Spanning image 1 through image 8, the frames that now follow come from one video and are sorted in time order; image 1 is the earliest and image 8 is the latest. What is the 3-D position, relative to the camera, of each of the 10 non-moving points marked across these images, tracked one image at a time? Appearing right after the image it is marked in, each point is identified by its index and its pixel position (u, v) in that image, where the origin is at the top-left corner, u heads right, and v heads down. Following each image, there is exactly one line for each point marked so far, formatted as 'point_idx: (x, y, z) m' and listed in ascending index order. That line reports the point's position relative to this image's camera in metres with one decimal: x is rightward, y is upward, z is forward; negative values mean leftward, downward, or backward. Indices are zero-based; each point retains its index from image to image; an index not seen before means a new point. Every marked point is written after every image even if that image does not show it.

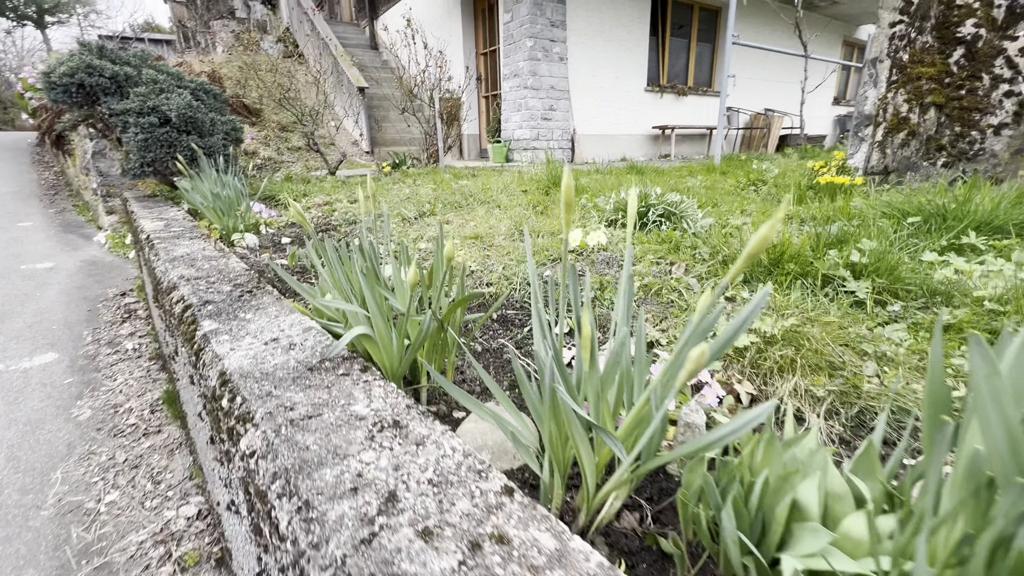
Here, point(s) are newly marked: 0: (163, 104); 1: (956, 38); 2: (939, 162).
0: (-1.8, +1.0, +2.3) m
1: (+1.9, +1.1, +2.0) m
2: (+1.9, +0.5, +1.9) m
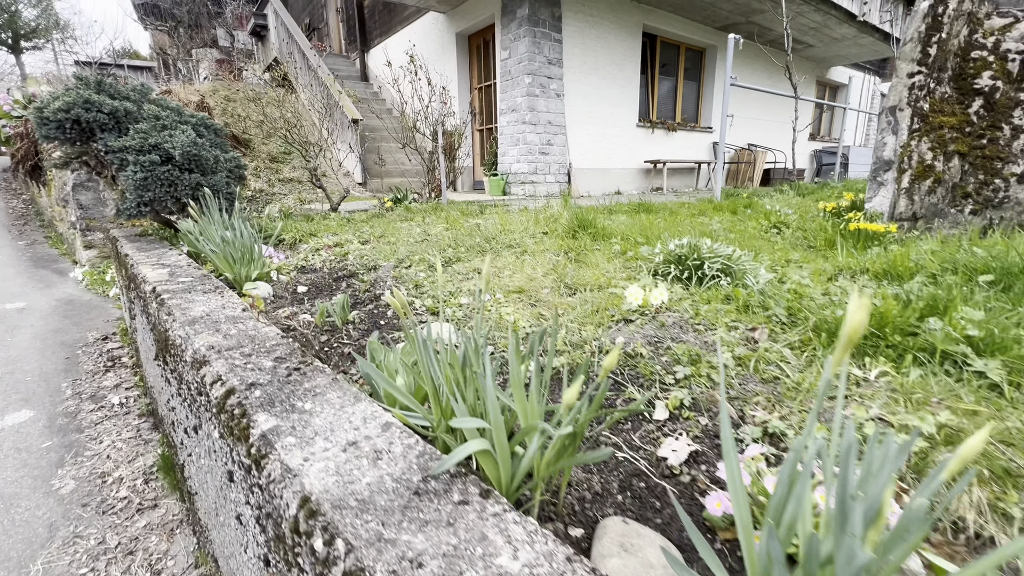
0: (-1.7, +0.7, +2.2) m
1: (+2.1, +0.9, +2.0) m
2: (+2.0, +0.3, +2.0) m
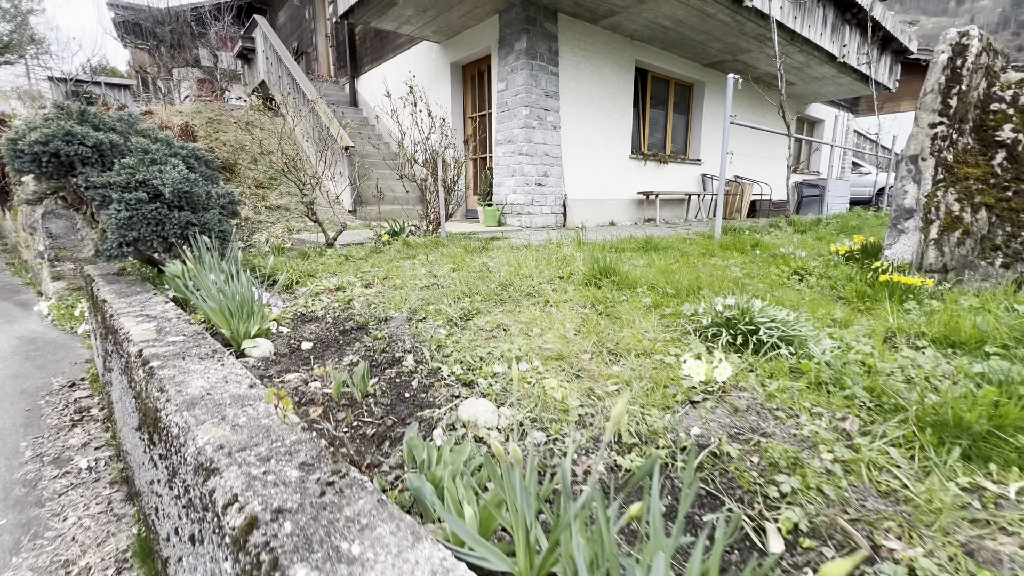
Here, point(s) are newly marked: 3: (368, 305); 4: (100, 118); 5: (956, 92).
0: (-1.6, +0.5, +2.0) m
1: (+2.2, +0.7, +2.0) m
2: (+2.1, +0.1, +1.9) m
3: (-0.6, -0.1, +2.0) m
4: (-1.9, +0.8, +2.1) m
5: (+2.0, +0.9, +2.1) m
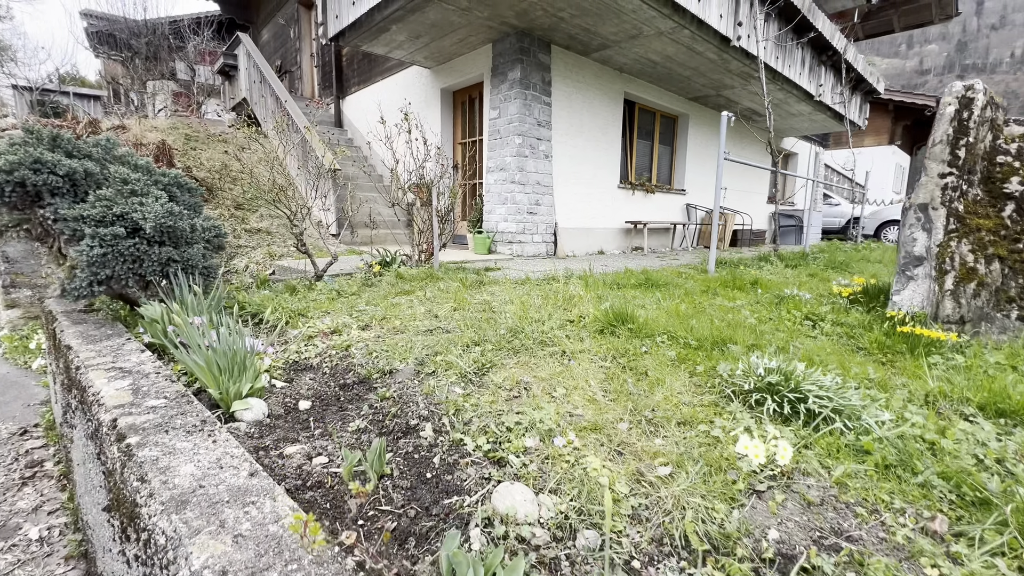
0: (-1.6, +0.3, +1.8) m
1: (+2.2, +0.4, +2.0) m
2: (+2.1, -0.1, +1.9) m
3: (-0.6, -0.3, +1.8) m
4: (-1.9, +0.6, +1.9) m
5: (+2.1, +0.7, +2.1) m
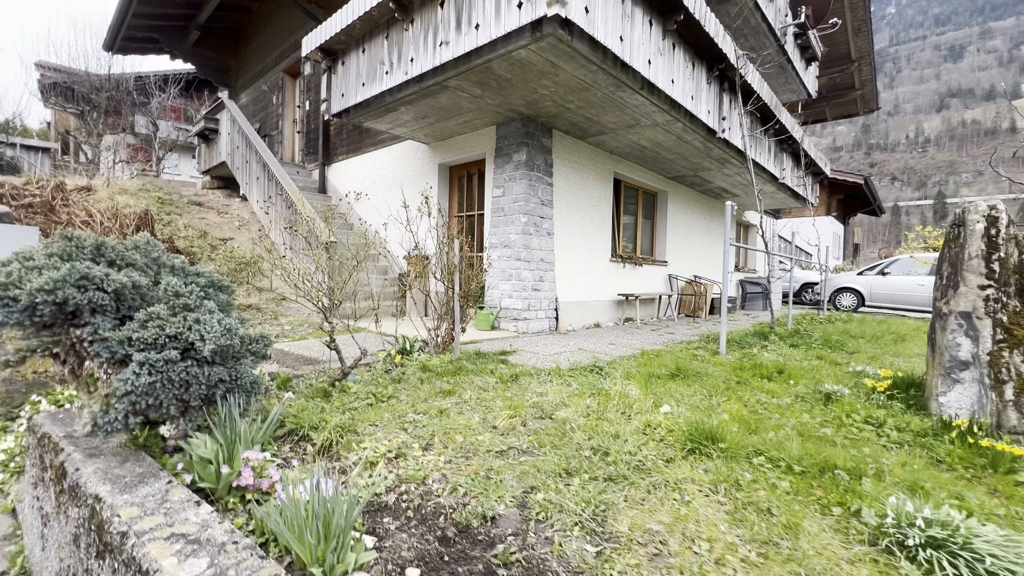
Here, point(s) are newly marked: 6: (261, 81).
0: (-1.2, -0.1, +1.6) m
1: (+2.6, -0.1, +2.2) m
2: (+2.5, -0.6, +2.0) m
3: (-0.2, -0.7, +1.6) m
4: (-1.5, +0.1, +1.7) m
5: (+2.4, +0.2, +2.3) m
6: (-5.9, +4.9, +10.6) m
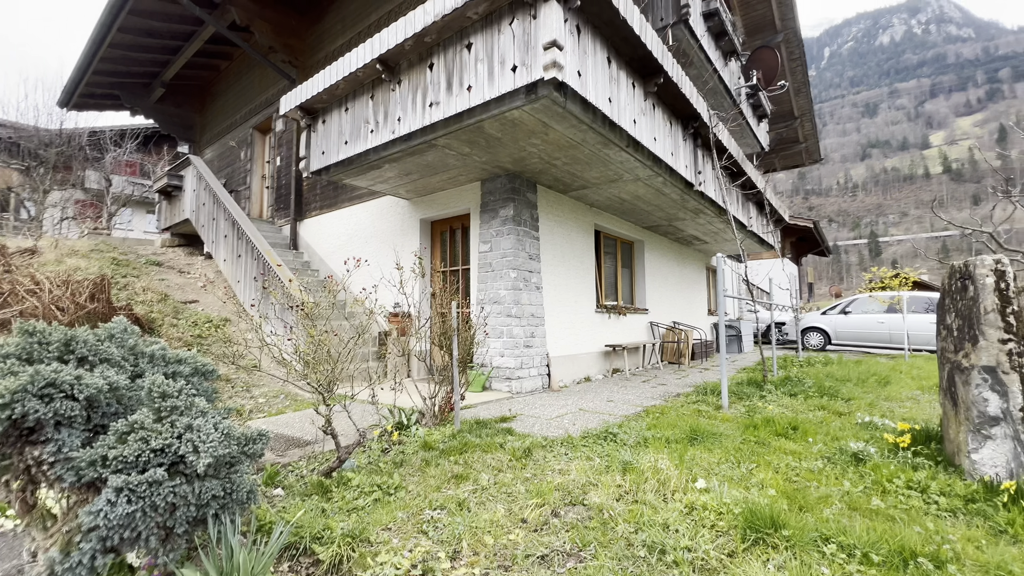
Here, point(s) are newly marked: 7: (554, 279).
0: (-1.0, -0.4, +1.4) m
1: (+2.7, -0.3, +2.2) m
2: (+2.6, -0.8, +1.9) m
3: (0.0, -1.0, +1.4) m
4: (-1.4, -0.2, +1.4) m
5: (+2.5, -0.1, +2.3) m
6: (-6.6, +3.5, +10.4) m
7: (+0.5, +0.1, +5.6) m
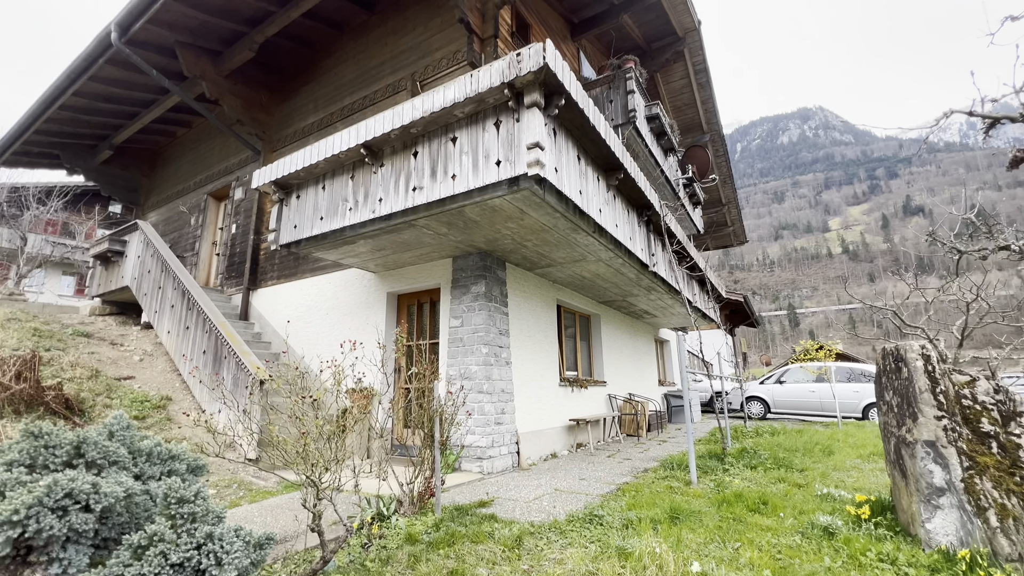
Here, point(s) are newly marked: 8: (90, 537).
0: (-0.9, -0.7, +1.3) m
1: (+2.7, -0.8, +2.5) m
2: (+2.7, -1.3, +2.2) m
3: (+0.1, -1.3, +1.3) m
4: (-1.2, -0.5, +1.3) m
5: (+2.5, -0.6, +2.6) m
6: (-7.5, +1.9, +10.1) m
7: (+0.1, -0.8, +5.7) m
8: (-1.1, -0.7, +1.2) m
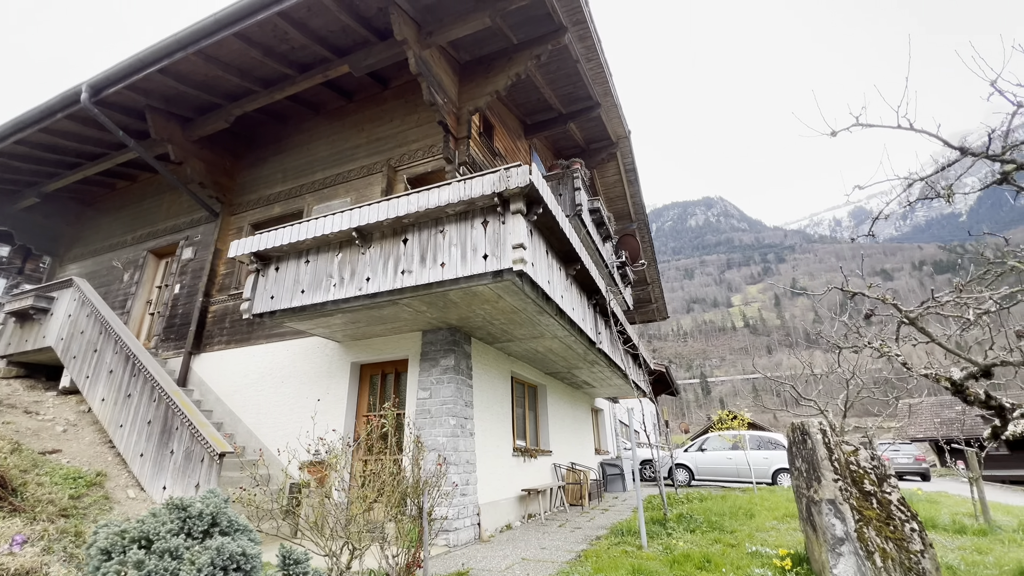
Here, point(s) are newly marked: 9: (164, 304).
0: (-0.7, -1.1, +1.5) m
1: (+2.6, -1.5, +3.3) m
2: (+2.6, -1.9, +2.9) m
3: (+0.2, -1.7, +1.7) m
4: (-1.0, -0.8, +1.6) m
5: (+2.5, -1.3, +3.4) m
6: (-8.5, +0.7, +9.5) m
7: (-0.4, -1.8, +6.0) m
8: (-0.9, -1.0, +1.4) m
9: (-6.4, -0.3, +8.3) m
